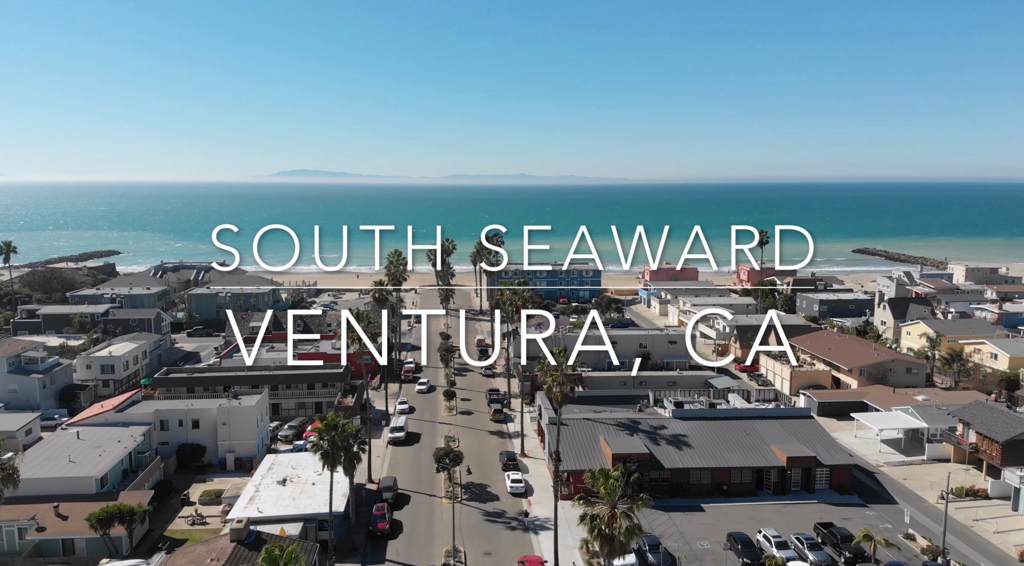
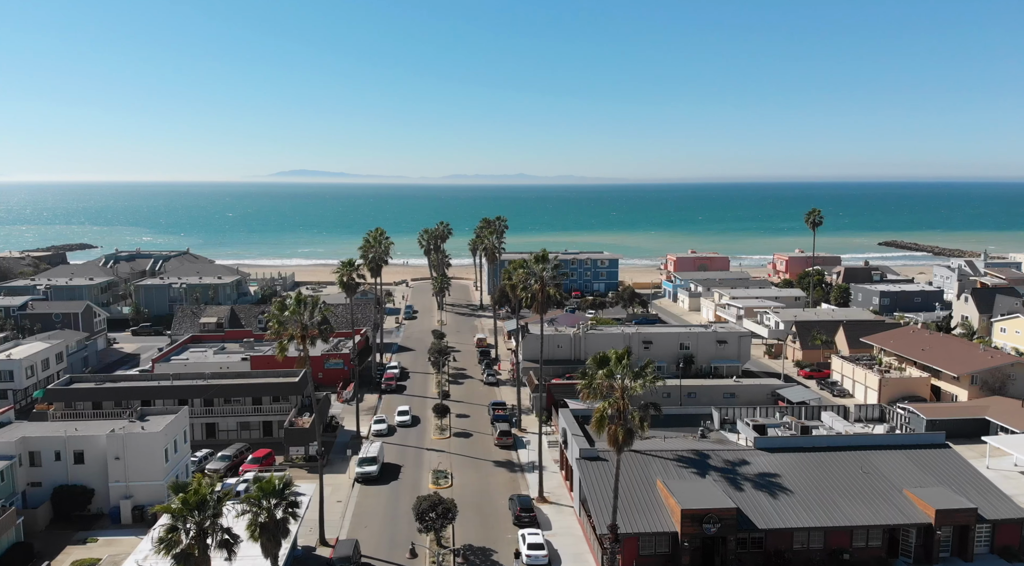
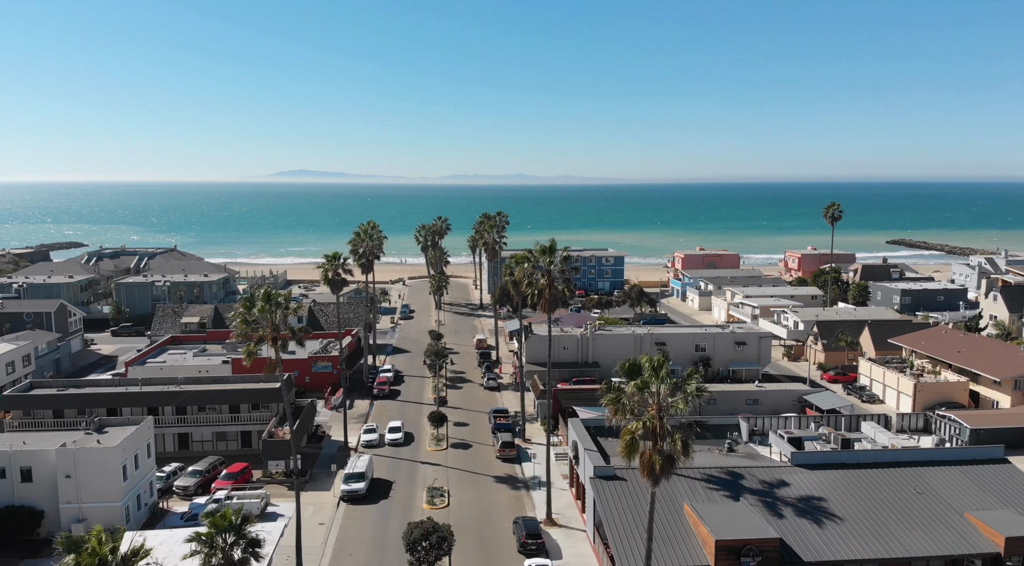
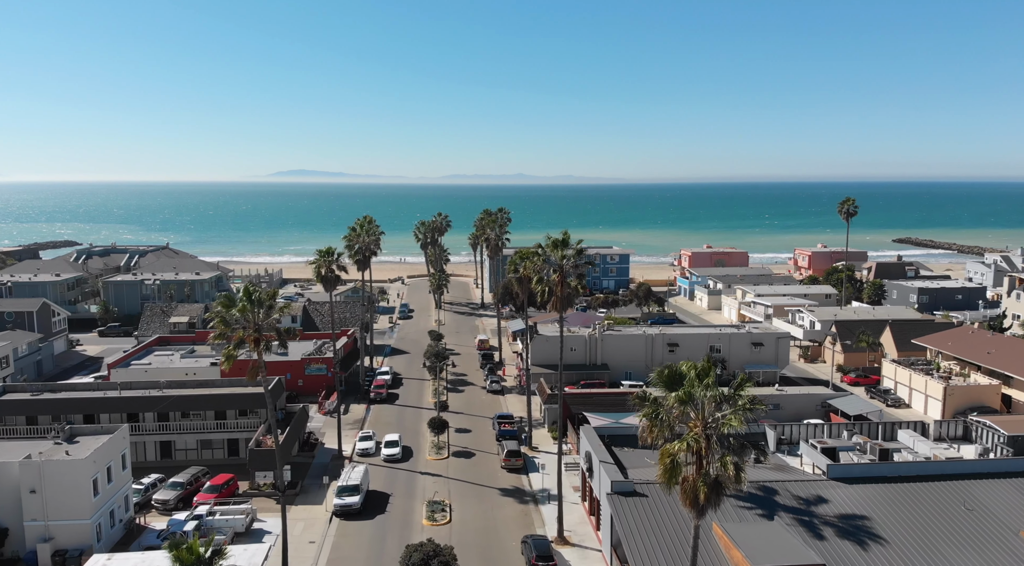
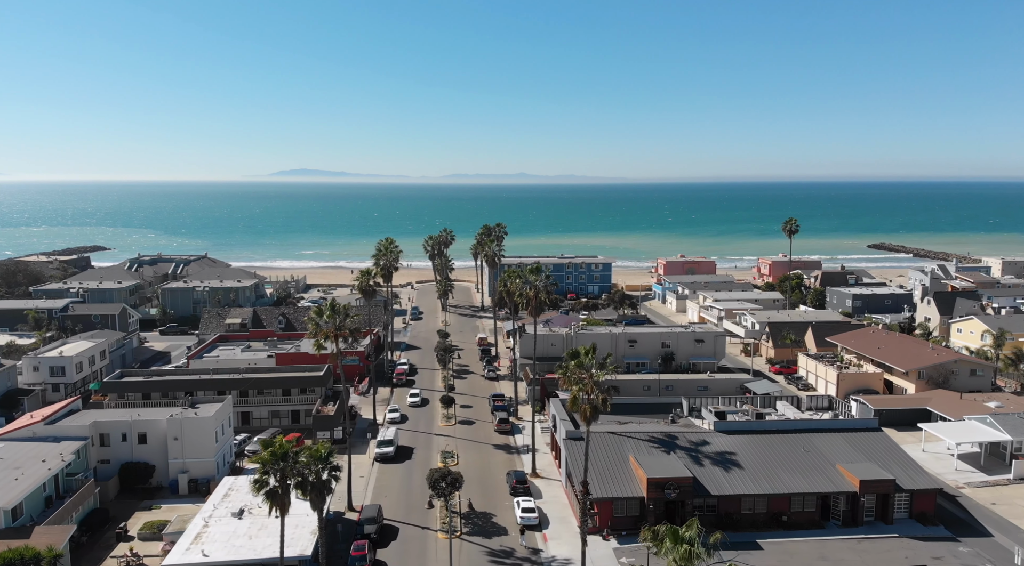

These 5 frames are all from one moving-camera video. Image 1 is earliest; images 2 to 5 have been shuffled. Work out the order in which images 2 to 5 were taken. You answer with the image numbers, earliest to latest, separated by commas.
5, 2, 3, 4
